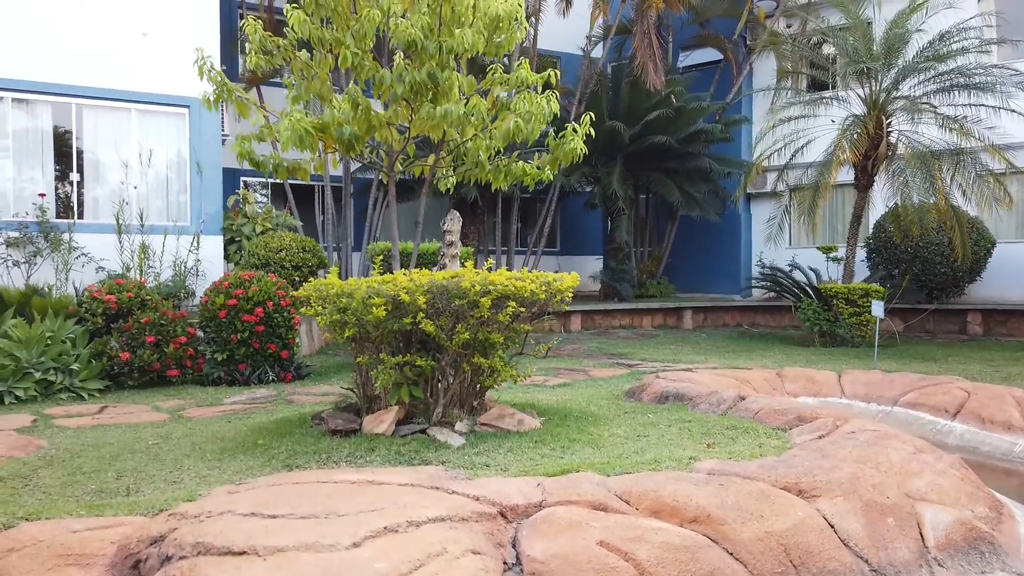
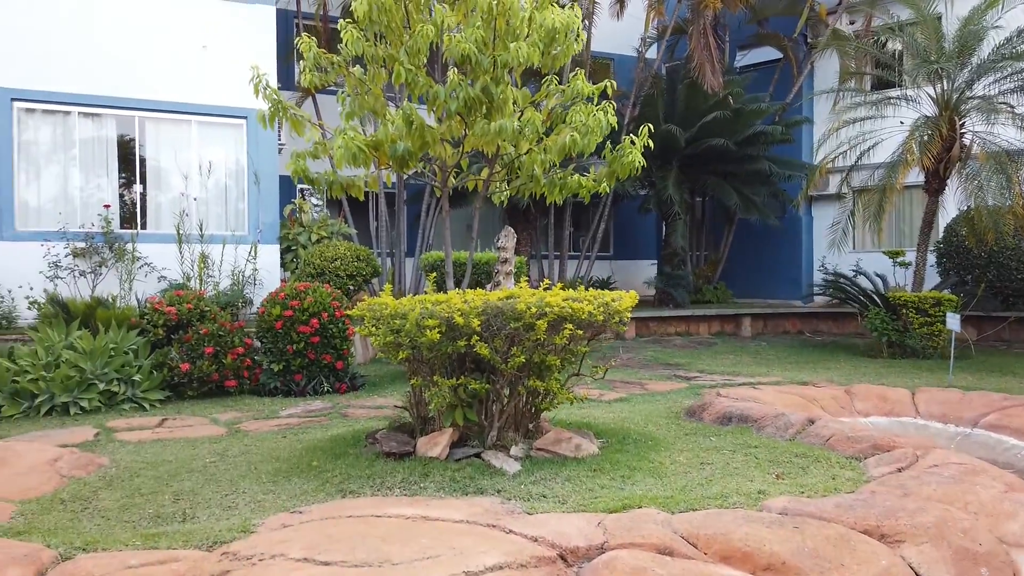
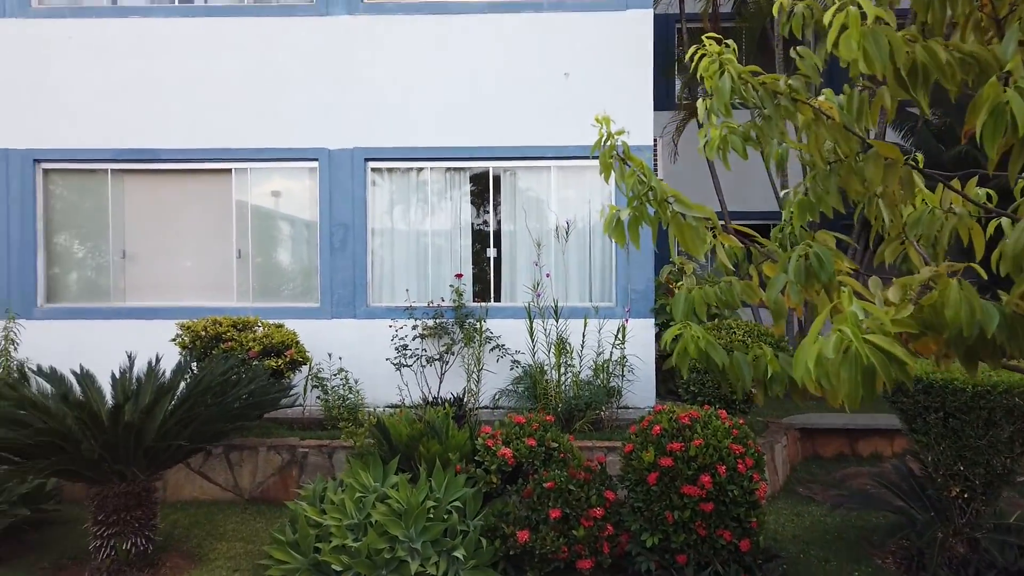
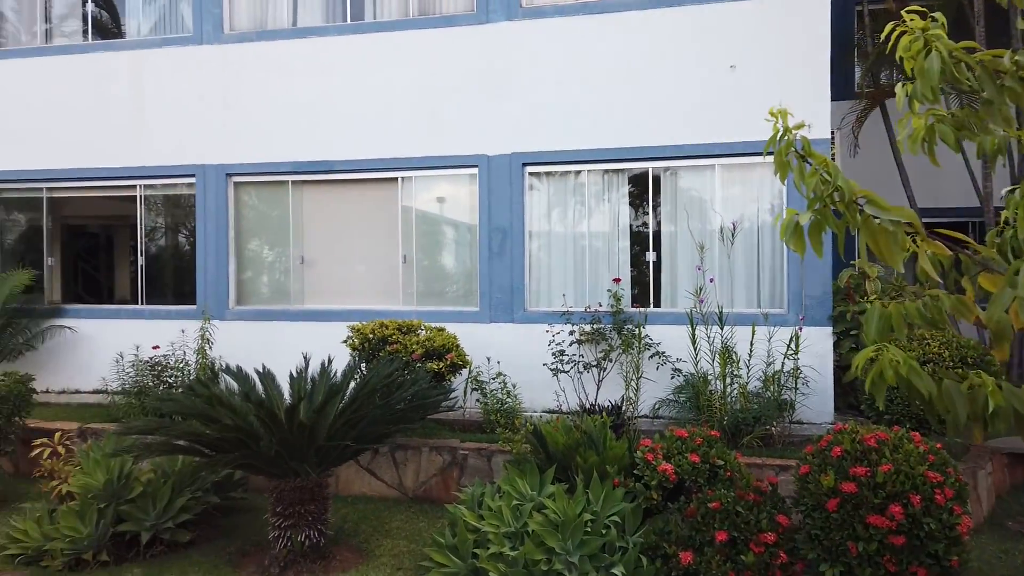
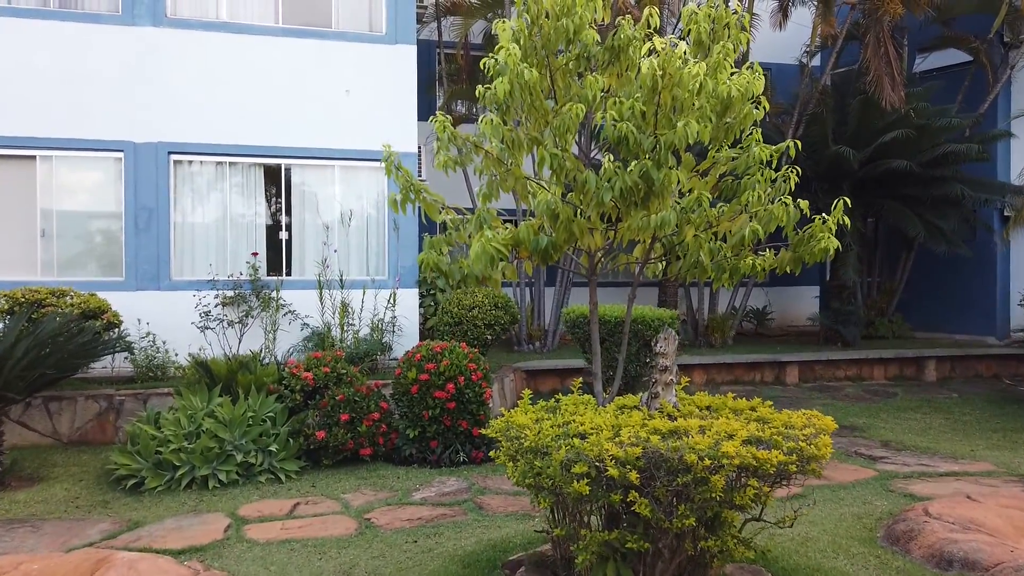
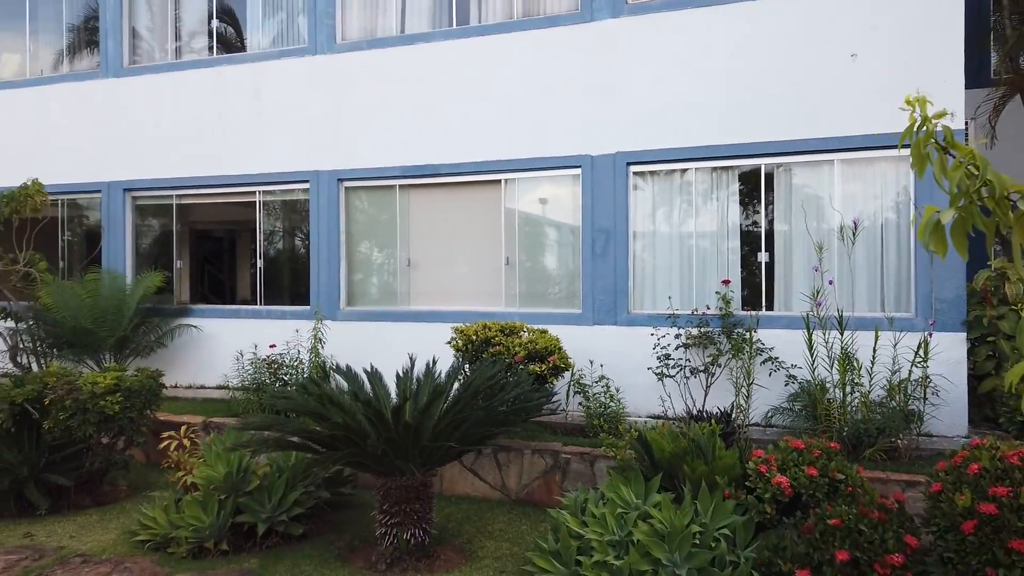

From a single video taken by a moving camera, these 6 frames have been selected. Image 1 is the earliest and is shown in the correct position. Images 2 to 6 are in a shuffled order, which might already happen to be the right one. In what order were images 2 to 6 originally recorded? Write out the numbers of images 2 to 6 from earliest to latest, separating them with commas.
2, 5, 3, 4, 6
